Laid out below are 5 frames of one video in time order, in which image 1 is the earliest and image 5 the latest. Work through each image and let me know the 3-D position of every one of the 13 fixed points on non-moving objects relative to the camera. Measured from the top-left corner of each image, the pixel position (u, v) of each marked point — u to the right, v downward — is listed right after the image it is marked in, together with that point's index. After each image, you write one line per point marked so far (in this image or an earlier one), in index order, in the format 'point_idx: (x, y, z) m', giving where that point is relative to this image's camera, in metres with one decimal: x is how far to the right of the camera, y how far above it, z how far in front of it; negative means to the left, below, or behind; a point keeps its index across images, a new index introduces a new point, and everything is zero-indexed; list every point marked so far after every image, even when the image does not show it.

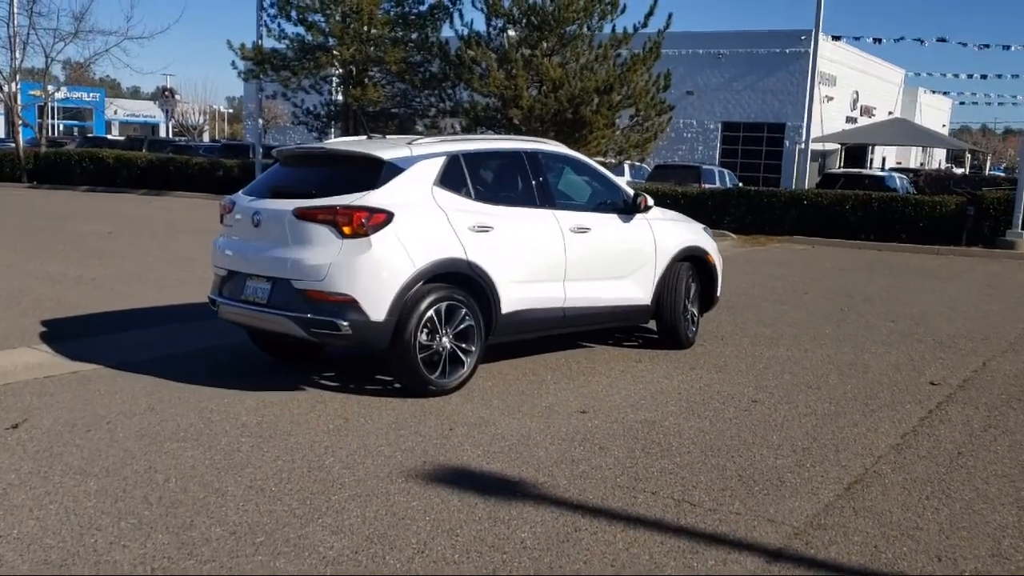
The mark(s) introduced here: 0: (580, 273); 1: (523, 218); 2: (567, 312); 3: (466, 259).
0: (+0.6, +0.1, +8.8) m
1: (+0.1, +0.6, +8.3) m
2: (+0.5, -0.2, +8.7) m
3: (-0.3, +0.2, +7.8) m
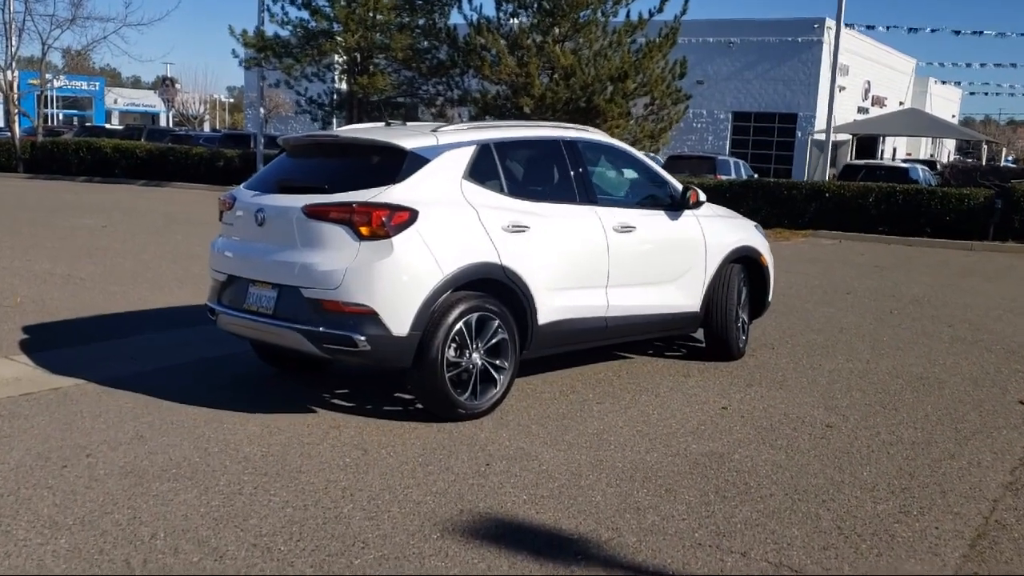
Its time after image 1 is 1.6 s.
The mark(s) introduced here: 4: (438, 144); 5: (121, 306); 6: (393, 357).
0: (+0.8, +0.1, +7.8) m
1: (+0.4, +0.5, +7.3) m
2: (+0.7, -0.3, +7.7) m
3: (-0.1, +0.2, +6.8) m
4: (-0.5, +0.9, +6.8) m
5: (-4.0, -0.2, +10.7) m
6: (-0.7, -0.4, +6.4) m
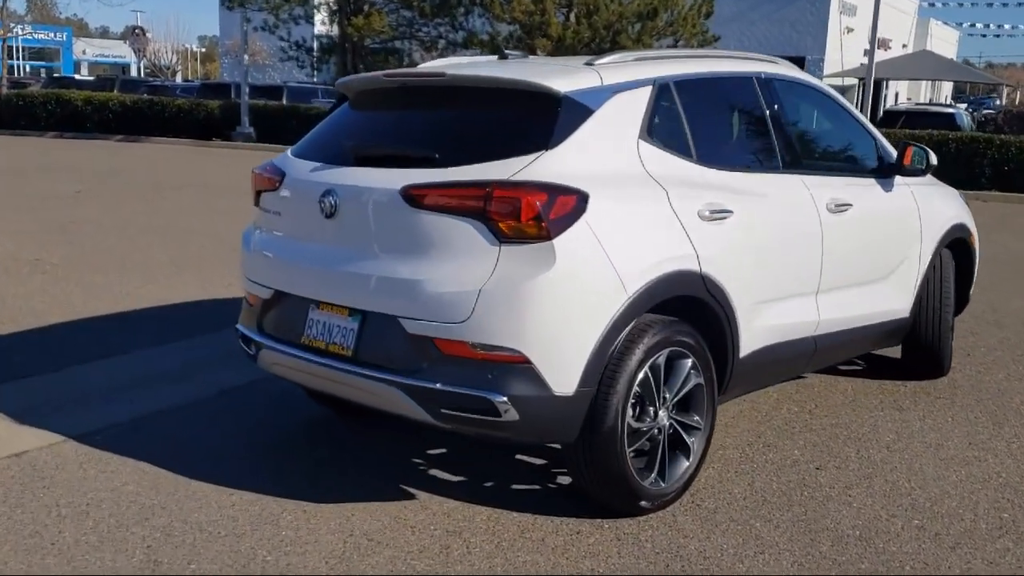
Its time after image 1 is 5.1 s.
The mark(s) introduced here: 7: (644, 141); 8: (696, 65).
0: (+1.7, 0.0, +5.4) m
1: (+1.2, +0.5, +4.9) m
2: (+1.6, -0.3, +5.4) m
3: (+0.8, +0.1, +4.4) m
4: (+0.4, +0.9, +4.4) m
5: (-3.2, -0.1, +8.3) m
6: (+0.2, -0.6, +4.0) m
7: (+0.6, +0.6, +4.4) m
8: (+0.9, +1.1, +5.0) m
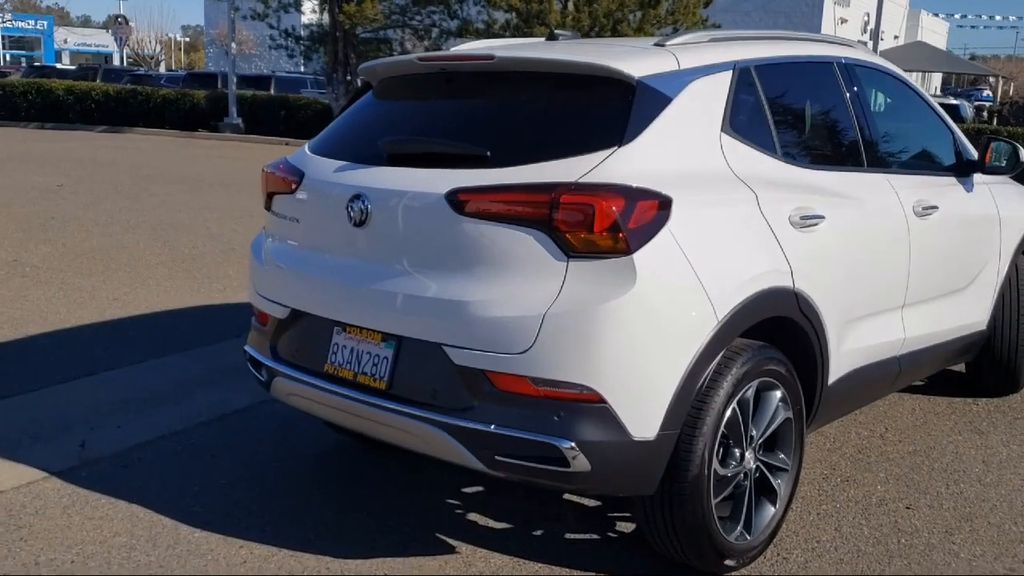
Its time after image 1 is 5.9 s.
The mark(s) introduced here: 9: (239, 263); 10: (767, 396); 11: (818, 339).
0: (+1.9, 0.0, +4.8) m
1: (+1.4, +0.4, +4.3) m
2: (+1.8, -0.3, +4.8) m
3: (+1.0, 0.0, +3.8) m
4: (+0.6, +0.8, +3.7) m
5: (-3.1, -0.2, +7.6) m
6: (+0.4, -0.6, +3.4) m
7: (+0.8, +0.5, +3.8) m
8: (+1.1, +1.0, +4.3) m
9: (-2.5, +0.2, +9.4) m
10: (+0.9, -0.4, +3.8) m
11: (+1.2, -0.2, +4.0) m
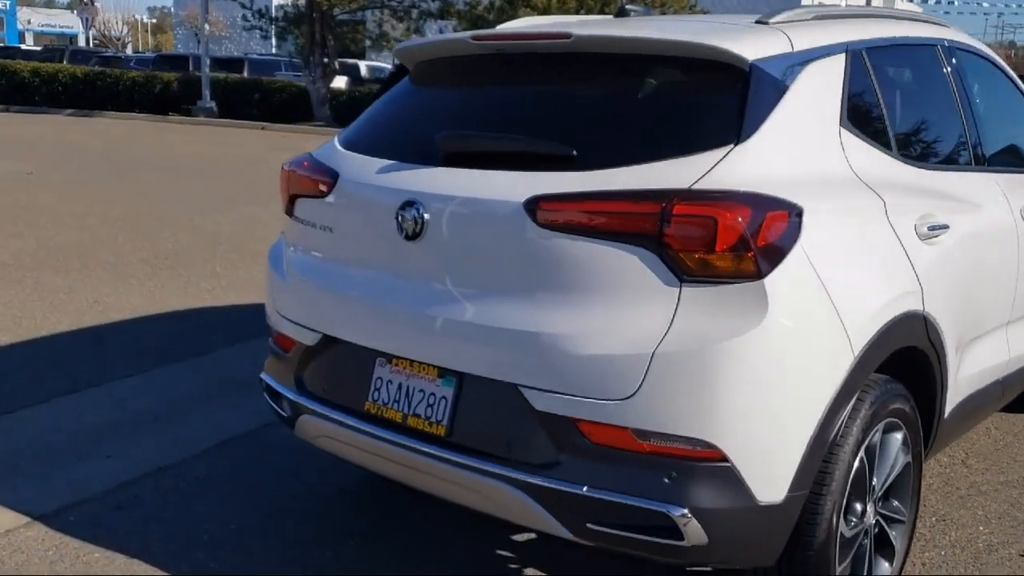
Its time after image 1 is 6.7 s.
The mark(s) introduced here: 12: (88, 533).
0: (+2.1, -0.1, +4.2) m
1: (+1.7, +0.3, +3.7) m
2: (+2.0, -0.4, +4.2) m
3: (+1.3, -0.1, +3.2) m
4: (+0.8, +0.7, +3.1) m
5: (-2.9, -0.2, +6.9) m
6: (+0.6, -0.7, +2.8) m
7: (+1.0, +0.5, +3.2) m
8: (+1.3, +0.9, +3.7) m
9: (-2.4, +0.2, +8.7) m
10: (+1.2, -0.5, +3.2) m
11: (+1.4, -0.3, +3.4) m
12: (-1.6, -0.9, +4.0) m
